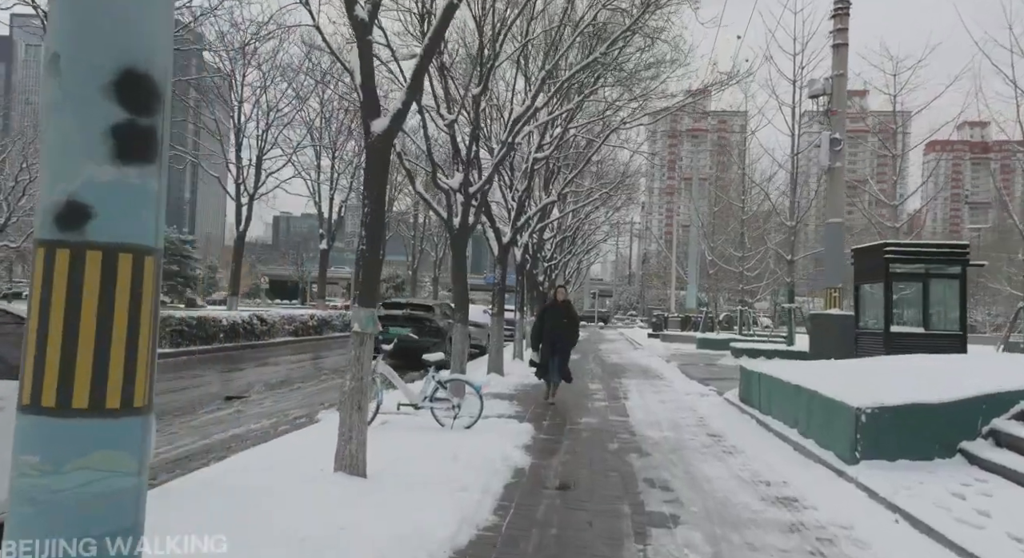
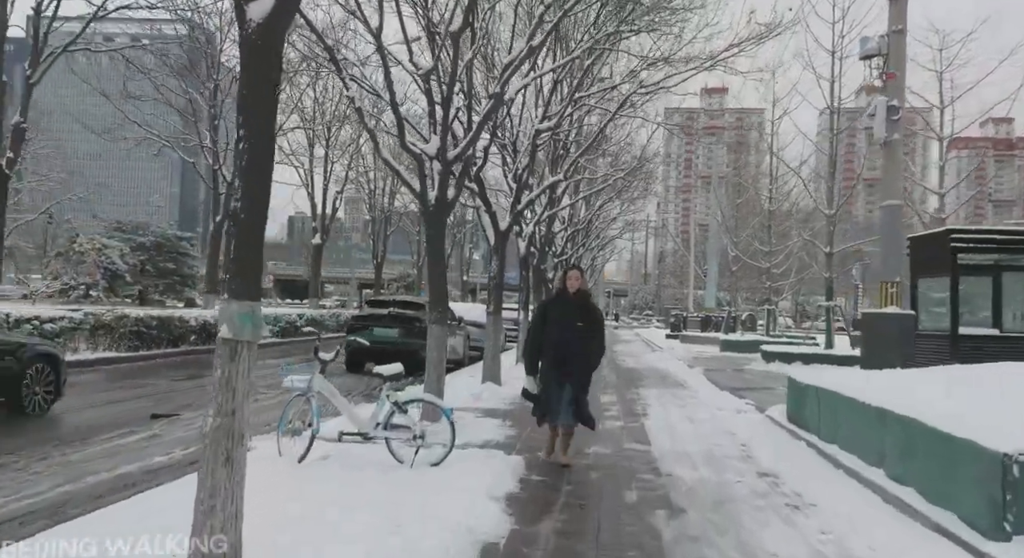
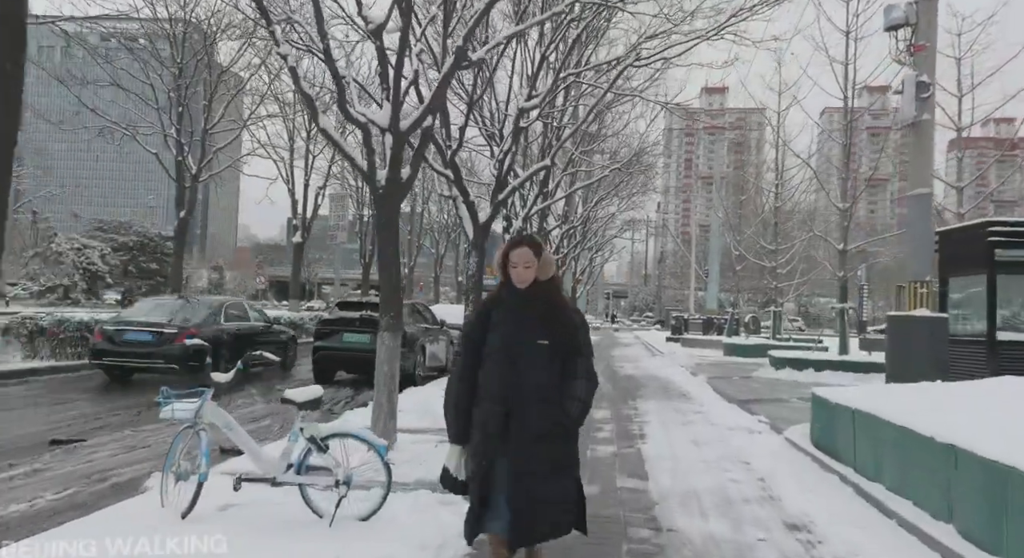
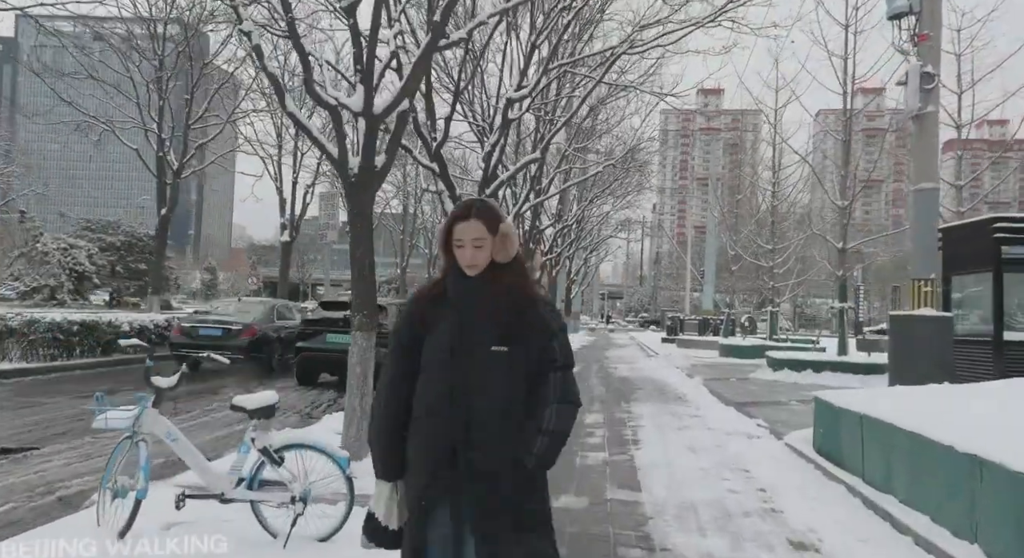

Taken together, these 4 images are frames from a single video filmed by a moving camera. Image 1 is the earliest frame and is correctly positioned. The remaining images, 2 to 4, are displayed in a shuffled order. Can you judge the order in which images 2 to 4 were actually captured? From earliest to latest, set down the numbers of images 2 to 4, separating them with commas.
2, 3, 4
